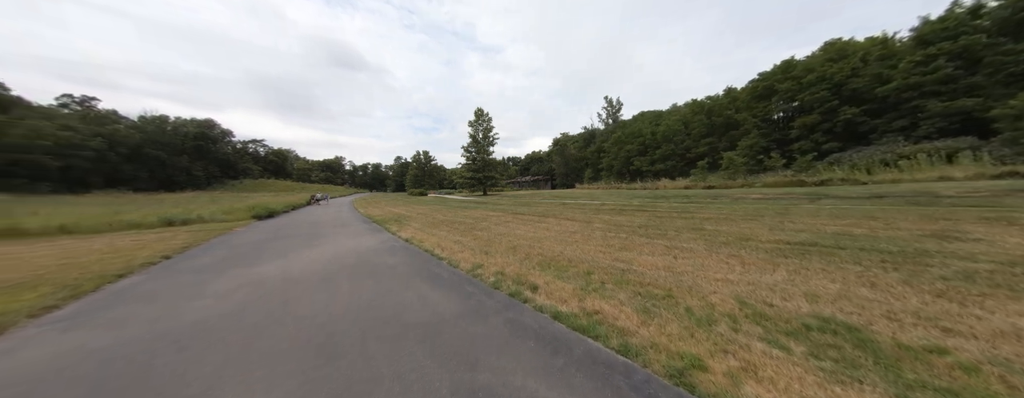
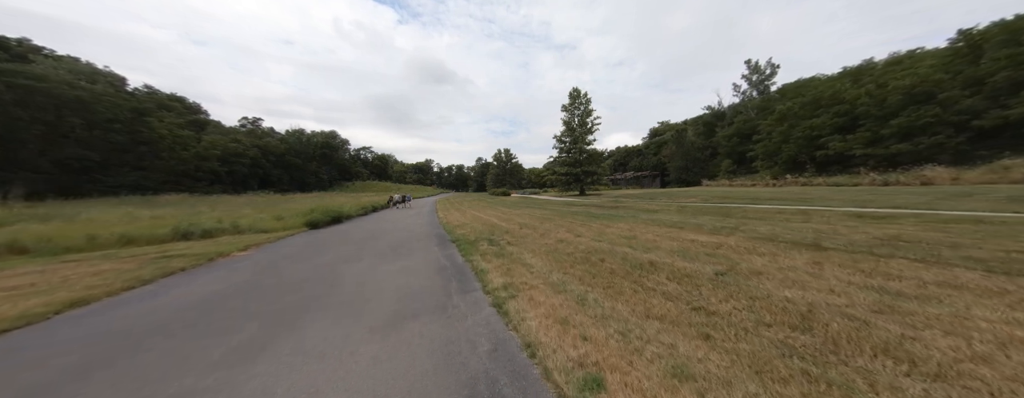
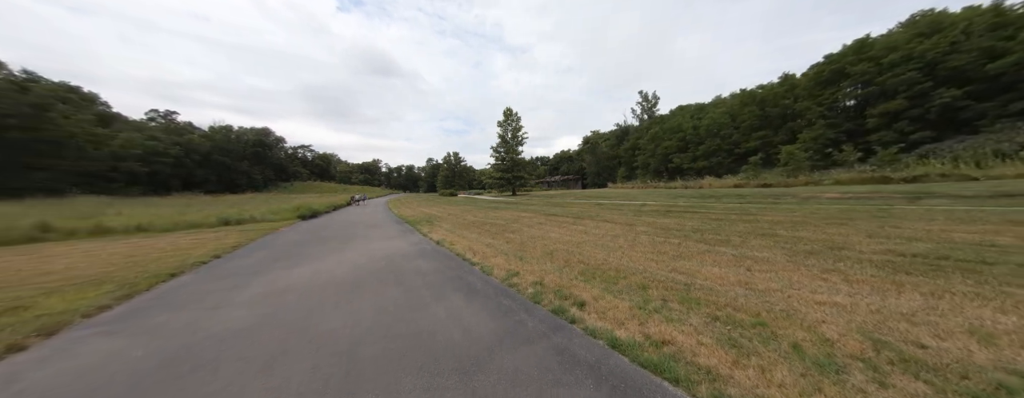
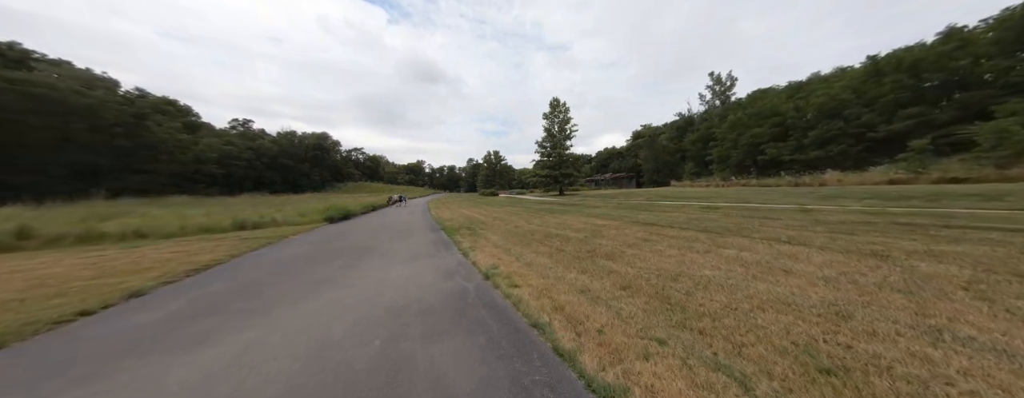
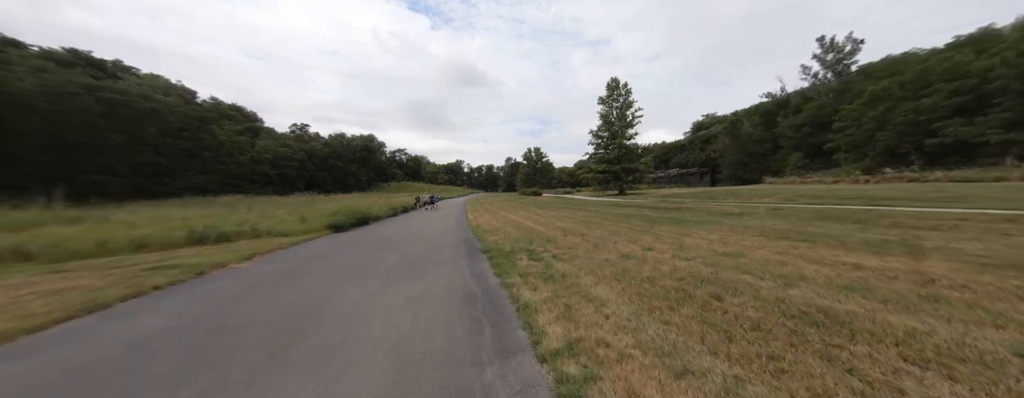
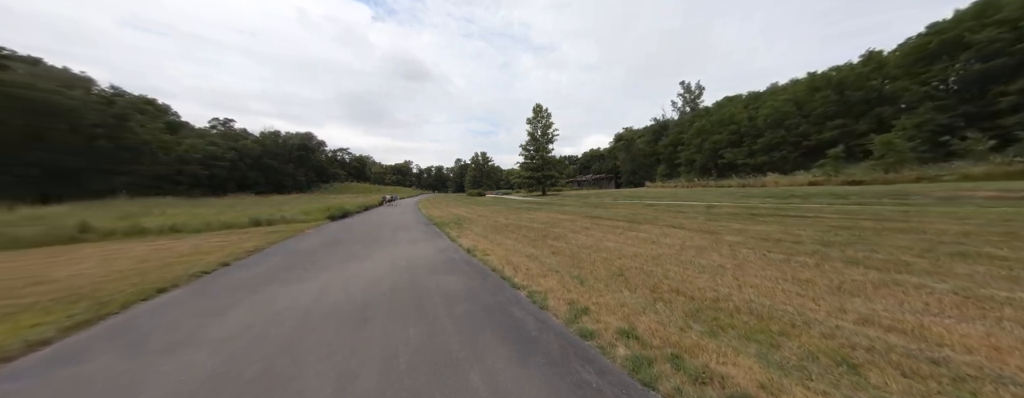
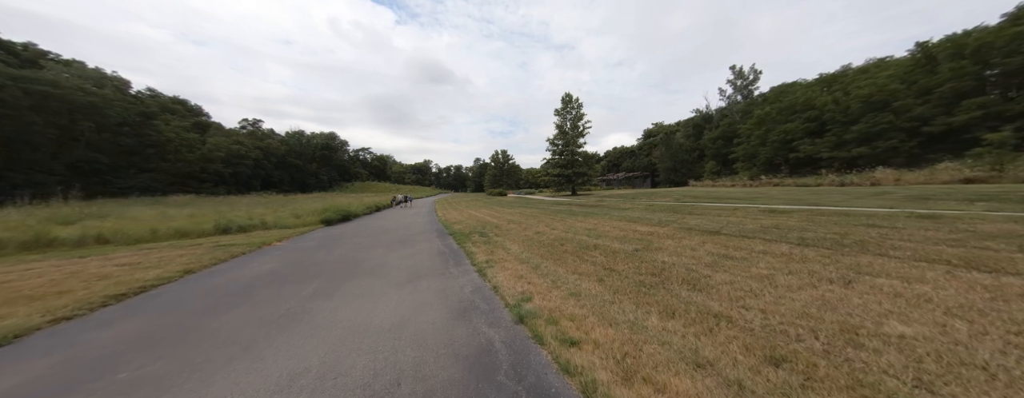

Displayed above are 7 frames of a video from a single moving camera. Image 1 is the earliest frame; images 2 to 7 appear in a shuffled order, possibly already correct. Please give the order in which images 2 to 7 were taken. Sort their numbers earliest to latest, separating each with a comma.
3, 6, 4, 7, 2, 5
